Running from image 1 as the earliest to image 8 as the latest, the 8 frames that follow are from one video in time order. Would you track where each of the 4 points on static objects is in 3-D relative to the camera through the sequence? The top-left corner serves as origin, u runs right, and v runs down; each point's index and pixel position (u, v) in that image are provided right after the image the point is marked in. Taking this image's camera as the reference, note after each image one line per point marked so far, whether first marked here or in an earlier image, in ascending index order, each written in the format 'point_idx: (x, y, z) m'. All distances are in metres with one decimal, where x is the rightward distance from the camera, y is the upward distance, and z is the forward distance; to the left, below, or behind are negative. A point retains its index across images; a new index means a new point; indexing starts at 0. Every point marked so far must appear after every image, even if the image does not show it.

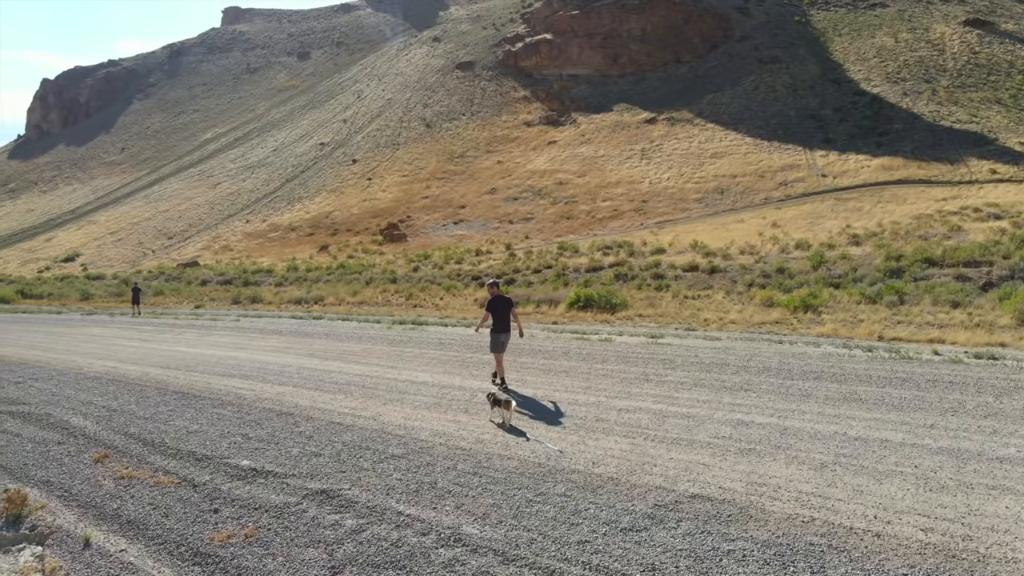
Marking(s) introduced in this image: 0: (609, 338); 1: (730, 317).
0: (+1.8, -0.9, +13.4) m
1: (+5.9, -0.8, +19.9) m
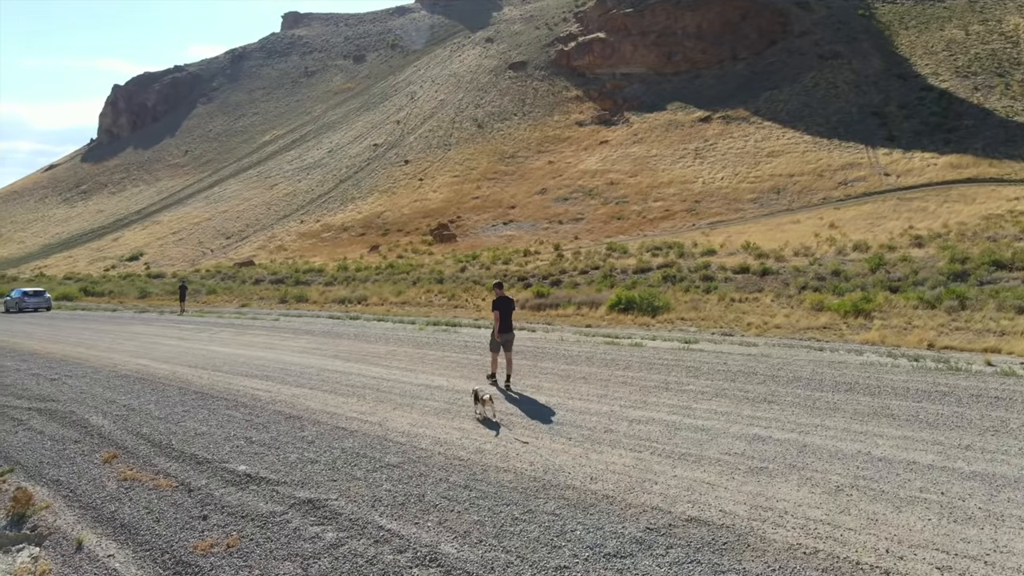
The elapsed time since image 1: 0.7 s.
0: (+2.3, -1.0, +13.0) m
1: (+6.8, -0.8, +19.1) m
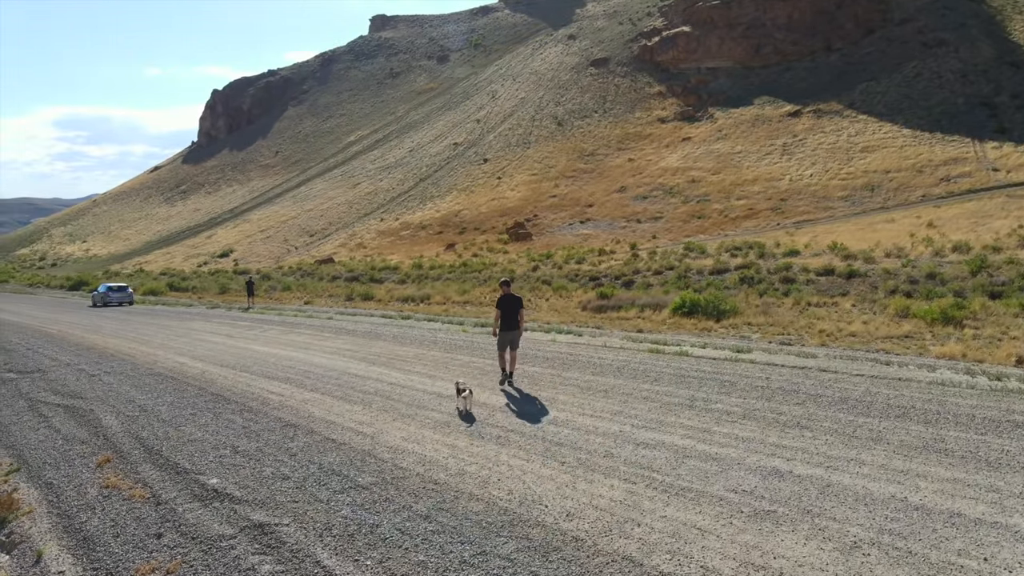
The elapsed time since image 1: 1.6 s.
0: (+2.9, -1.0, +12.1) m
1: (+8.1, -1.0, +17.6) m
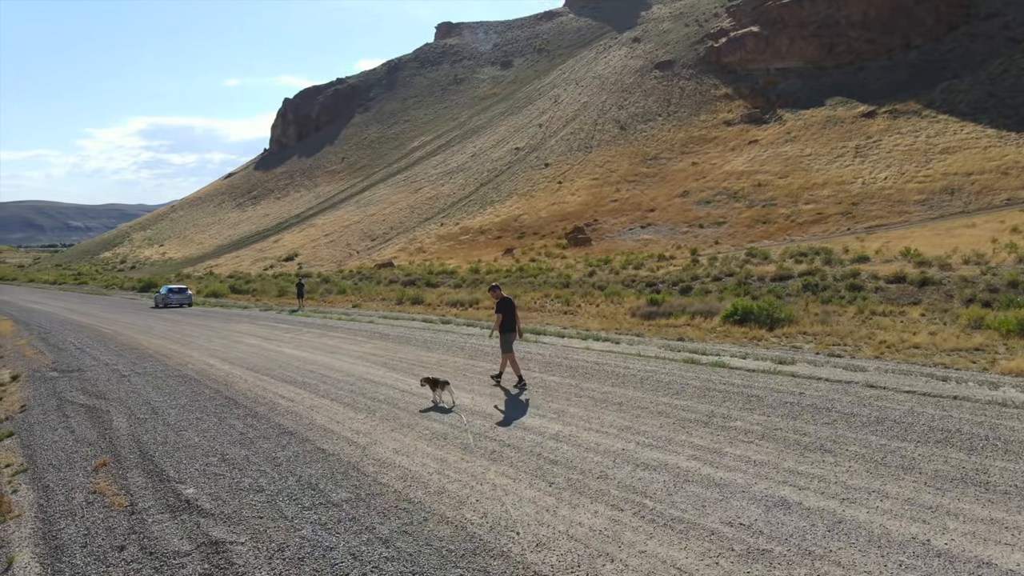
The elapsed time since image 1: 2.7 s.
0: (+3.3, -1.1, +11.3) m
1: (+9.0, -1.1, +16.4) m
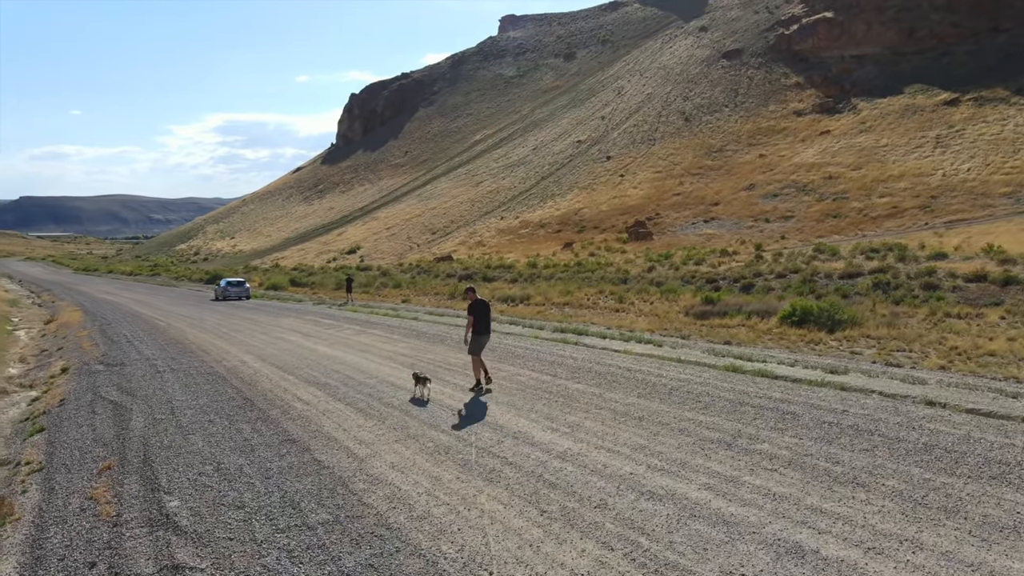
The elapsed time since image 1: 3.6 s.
0: (+3.7, -1.2, +10.6) m
1: (+9.8, -1.2, +15.1) m
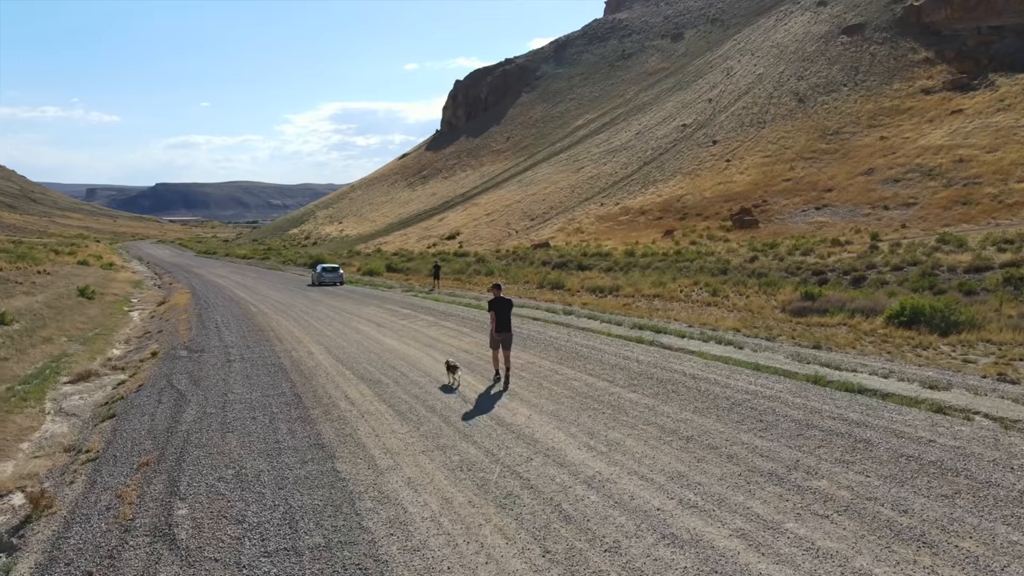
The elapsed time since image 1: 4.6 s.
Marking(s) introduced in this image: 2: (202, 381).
0: (+4.4, -1.2, +9.5) m
1: (+11.1, -1.2, +13.2) m
2: (-4.7, -1.4, +11.3) m
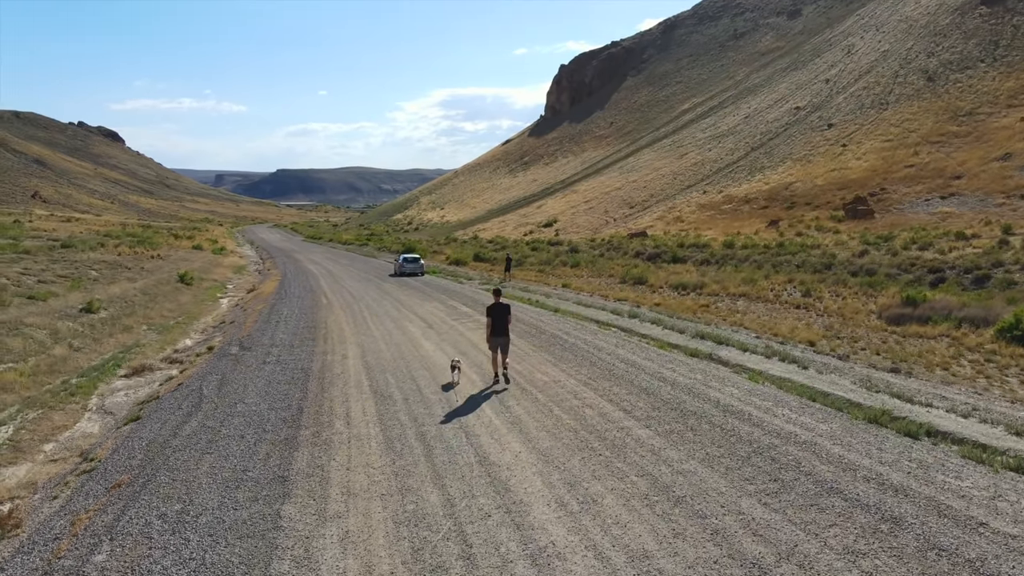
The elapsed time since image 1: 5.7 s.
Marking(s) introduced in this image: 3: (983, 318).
0: (+4.5, -1.5, +8.1) m
1: (+11.7, -1.6, +10.8) m
2: (-4.3, -1.5, +11.2) m
3: (+11.3, -0.8, +17.8) m
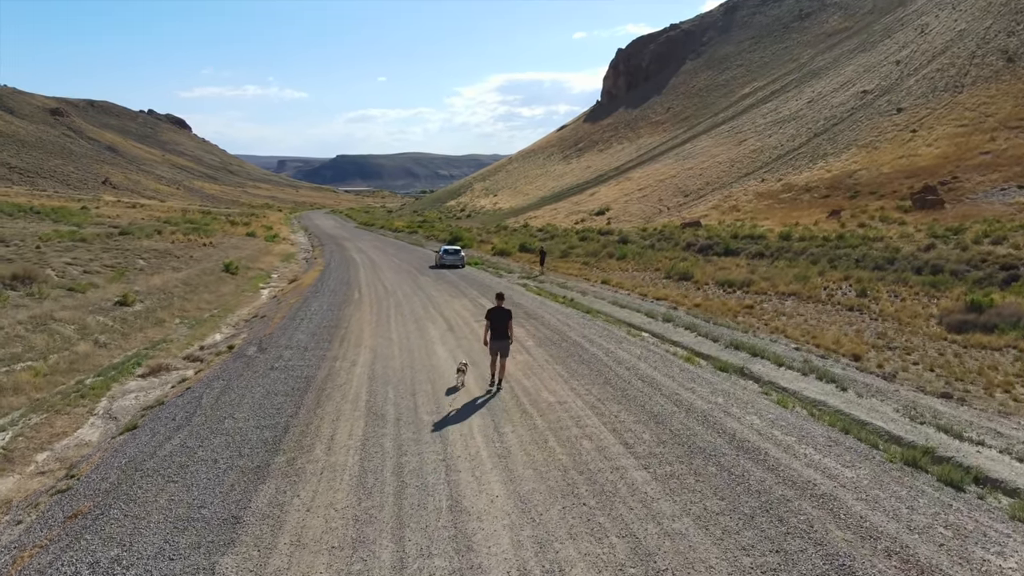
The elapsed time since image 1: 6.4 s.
0: (+4.4, -1.7, +7.1) m
1: (+11.8, -1.9, +9.2) m
2: (-4.1, -1.5, +10.8) m
3: (+11.9, -0.9, +16.2) m
